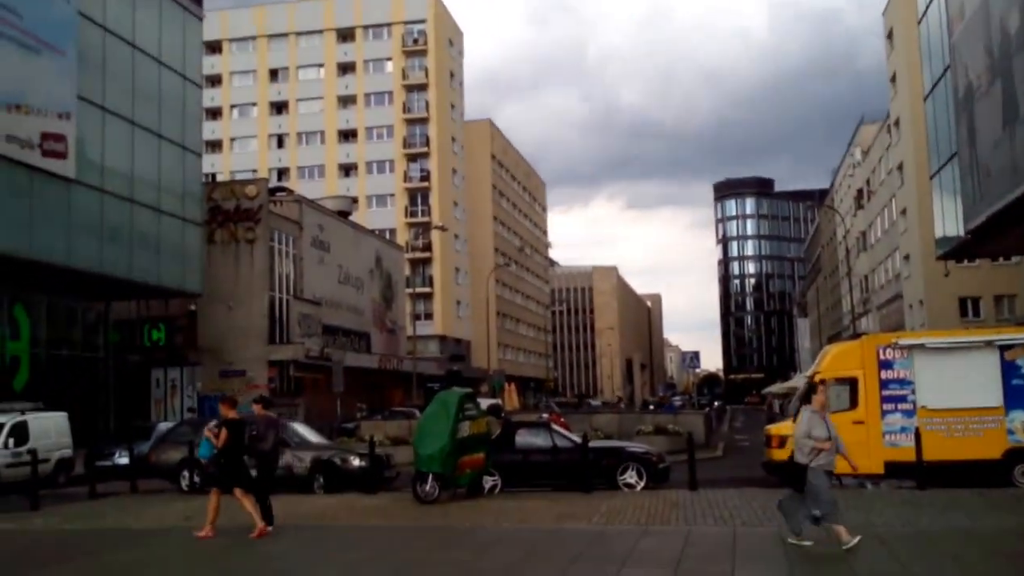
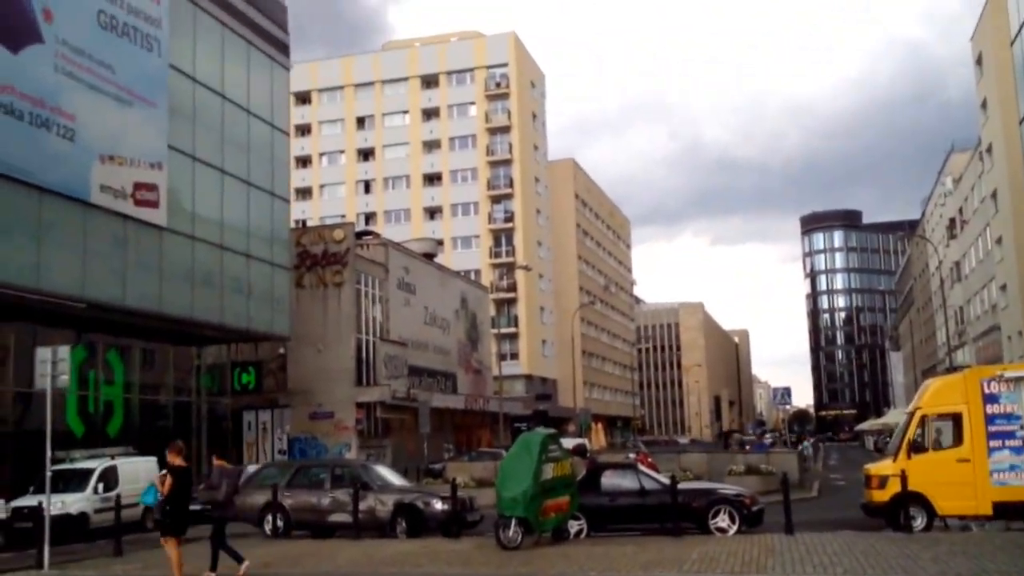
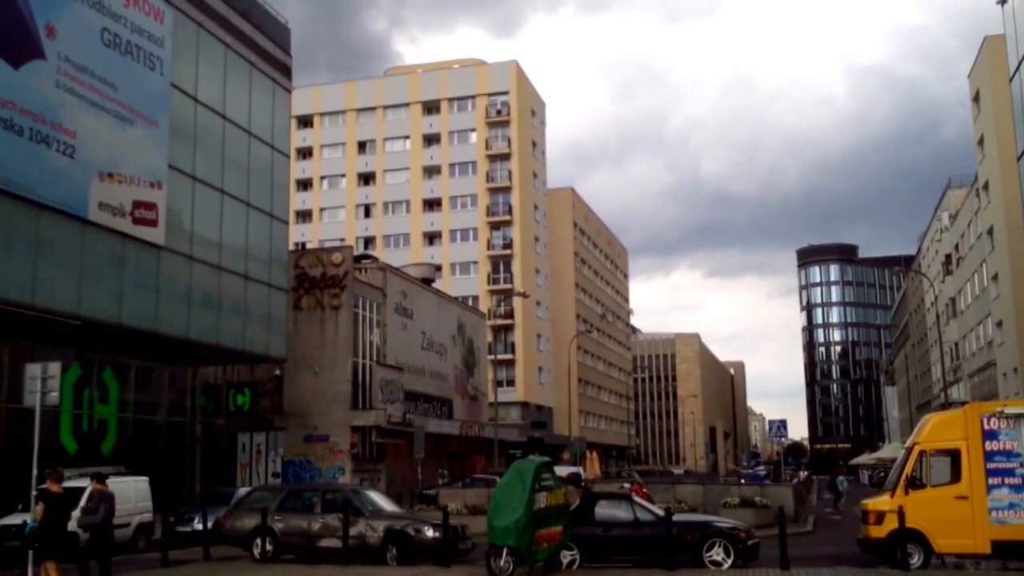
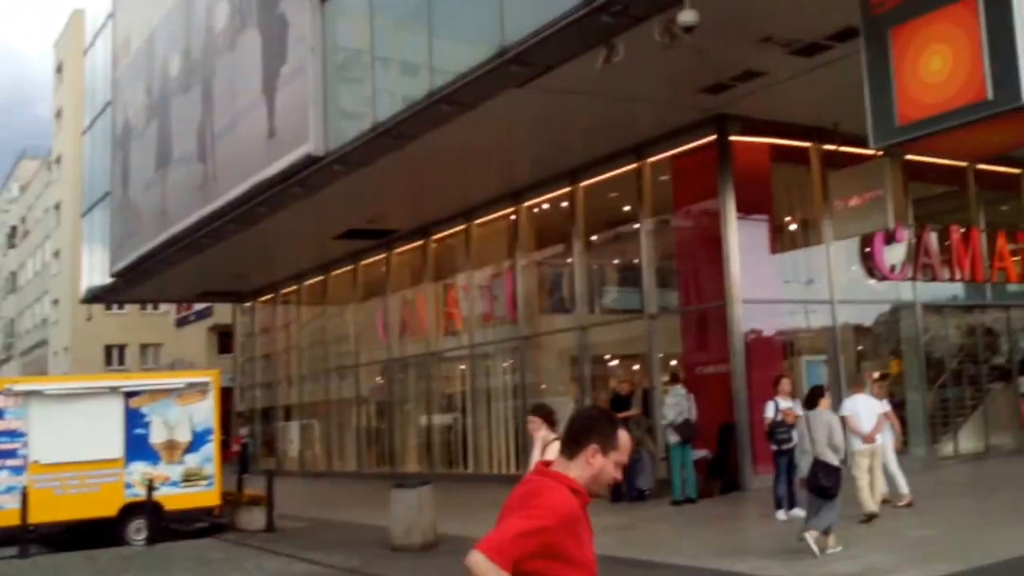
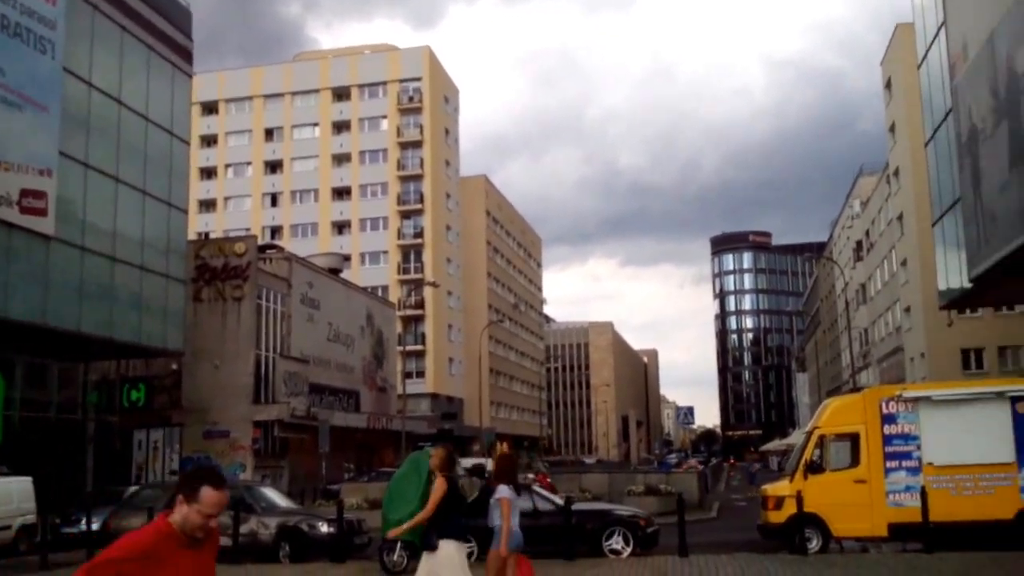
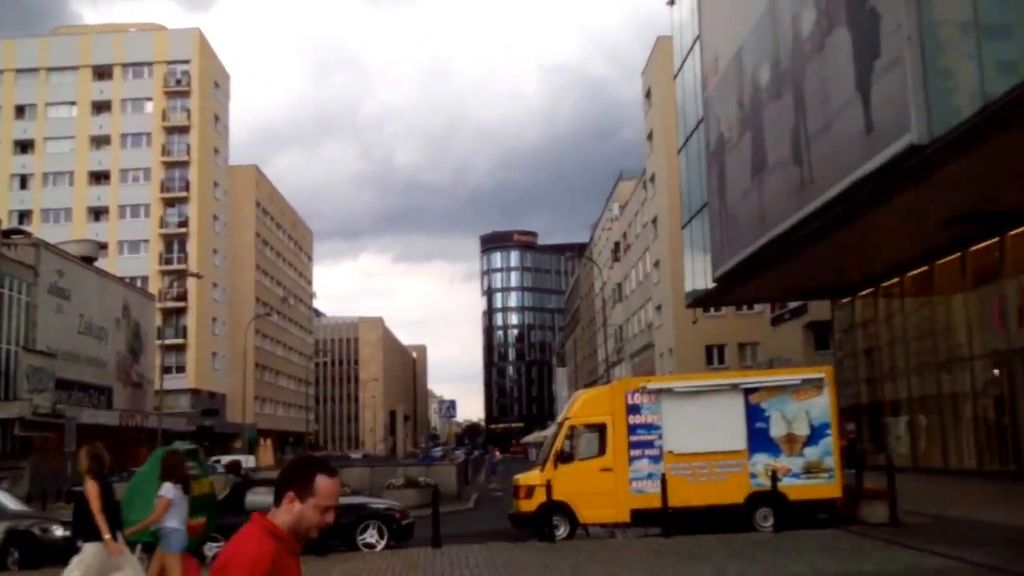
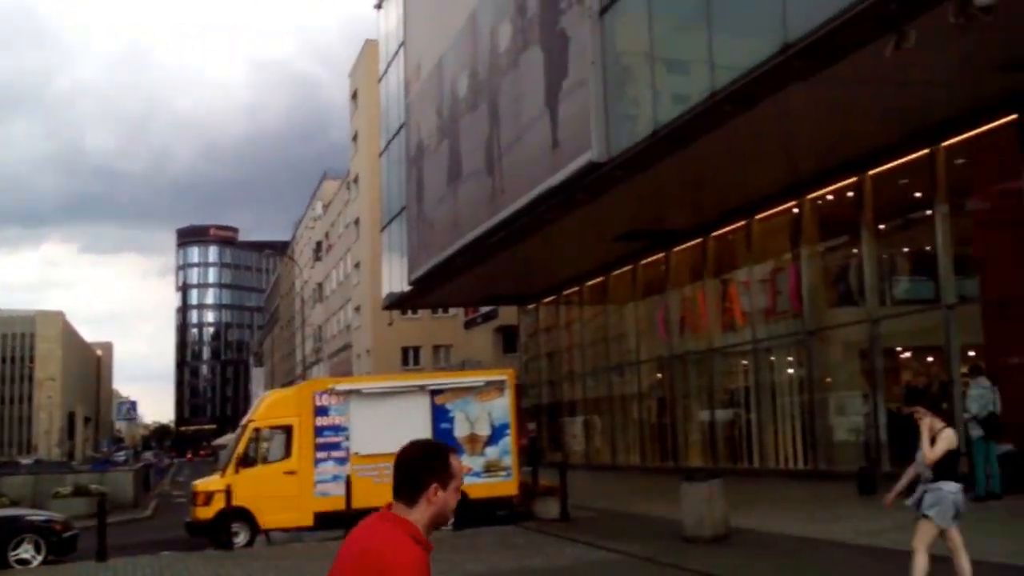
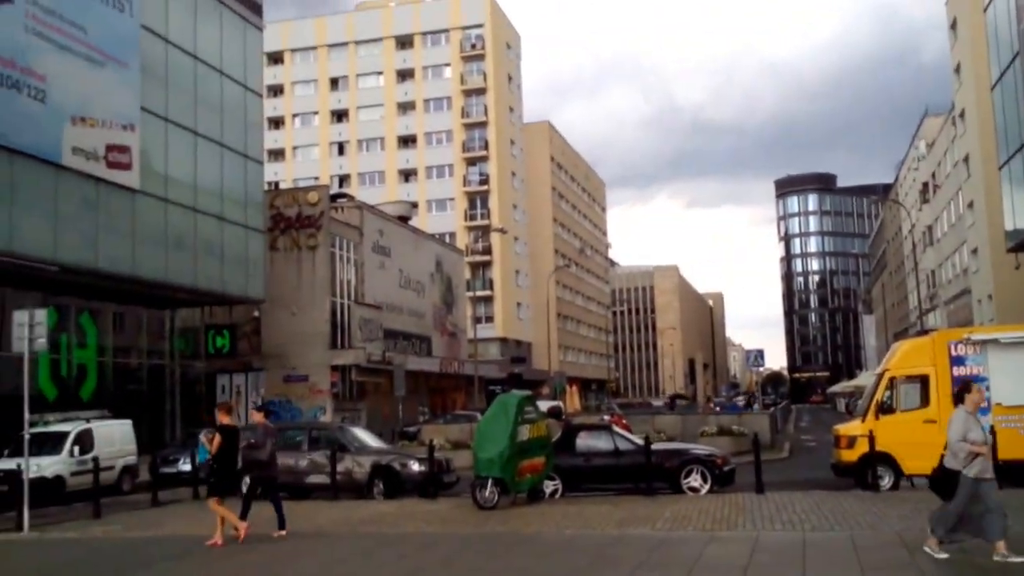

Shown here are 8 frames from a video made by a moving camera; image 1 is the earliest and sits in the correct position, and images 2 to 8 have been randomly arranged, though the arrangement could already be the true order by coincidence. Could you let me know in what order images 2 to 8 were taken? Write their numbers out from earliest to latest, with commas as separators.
8, 2, 3, 5, 6, 7, 4
